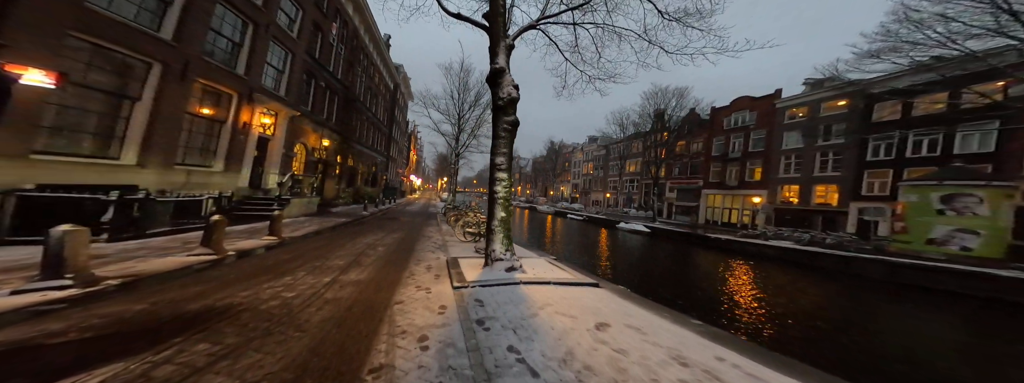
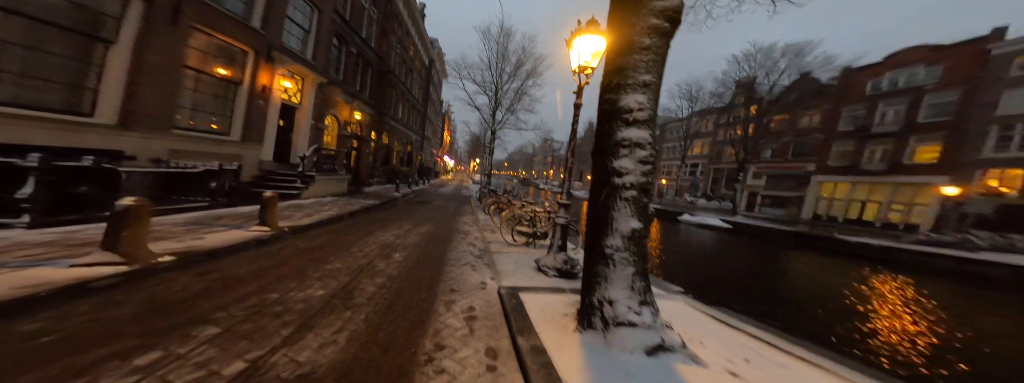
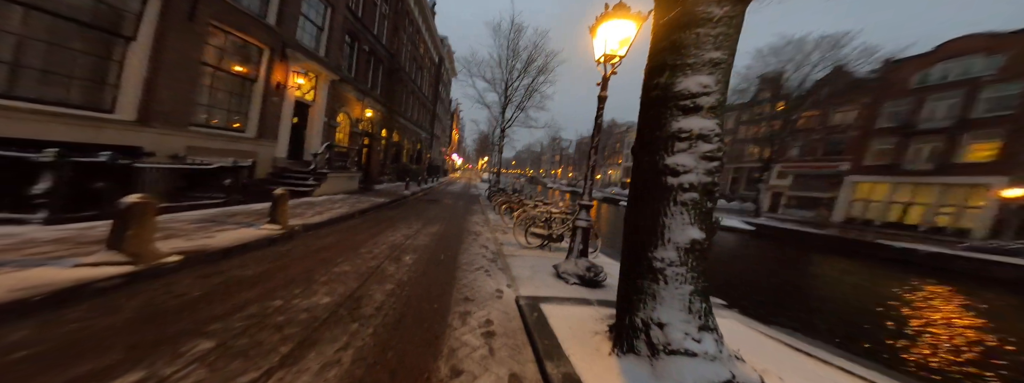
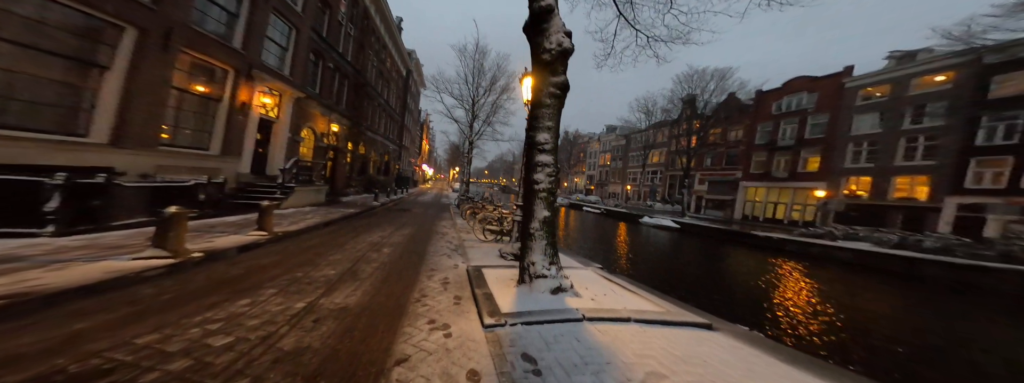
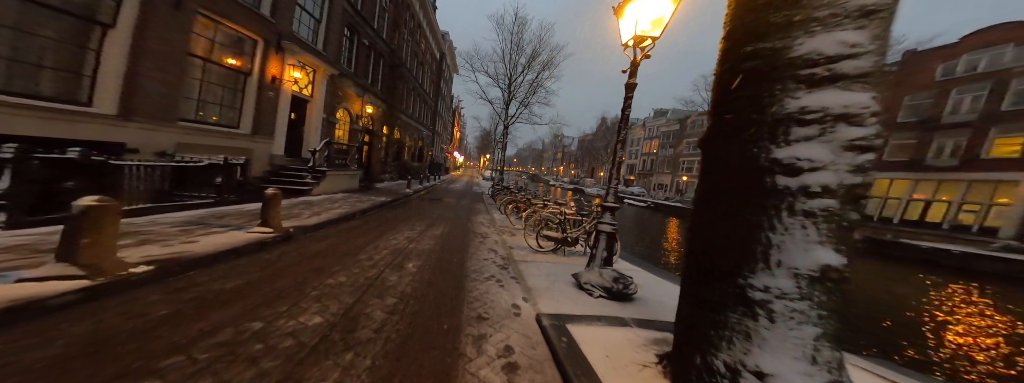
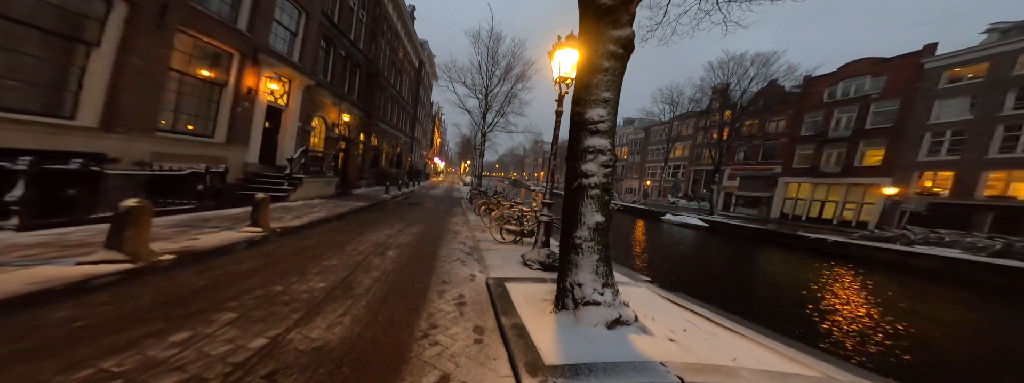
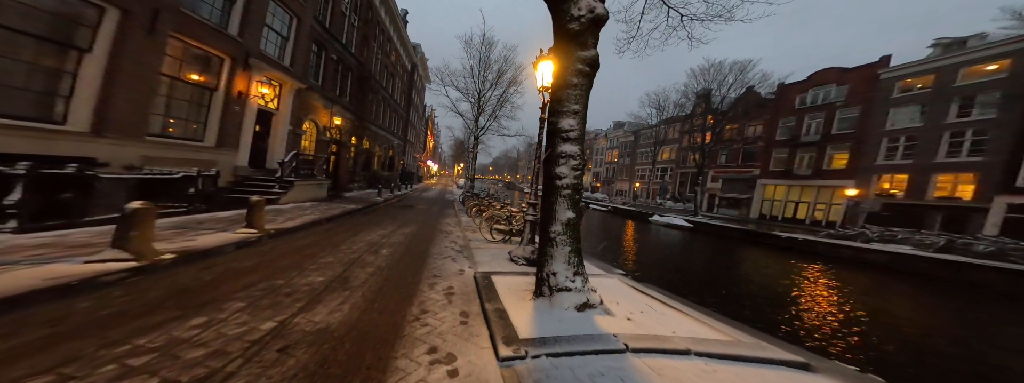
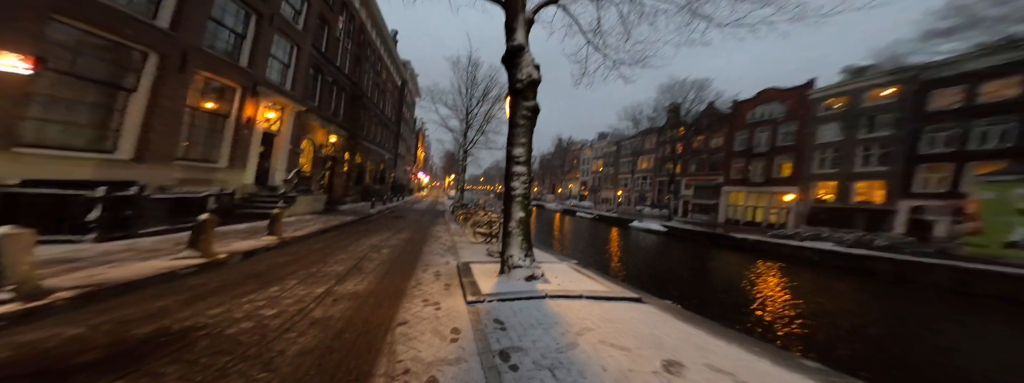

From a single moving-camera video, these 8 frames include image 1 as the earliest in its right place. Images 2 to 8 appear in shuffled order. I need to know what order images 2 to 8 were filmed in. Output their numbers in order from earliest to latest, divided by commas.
8, 4, 7, 6, 2, 3, 5
